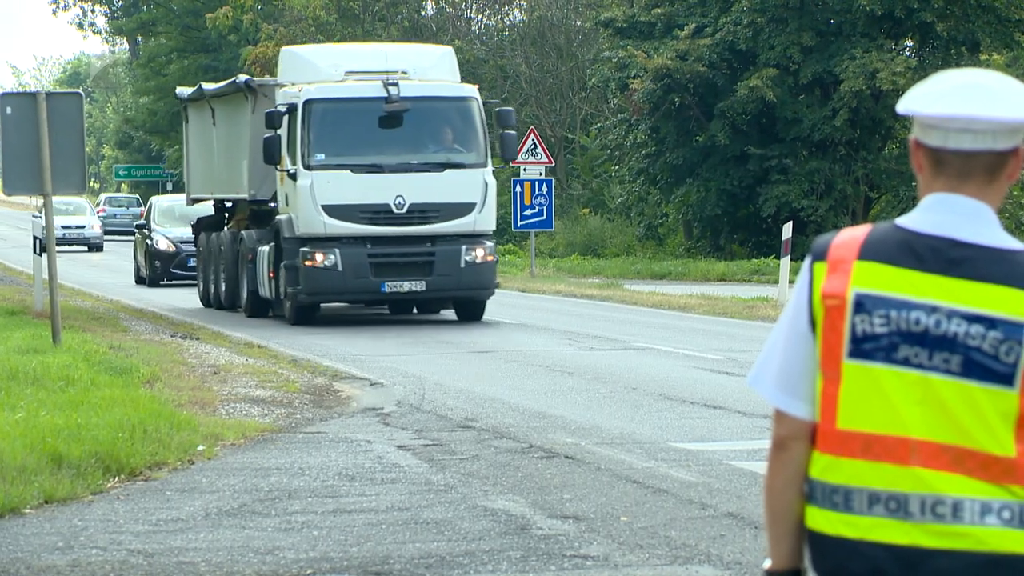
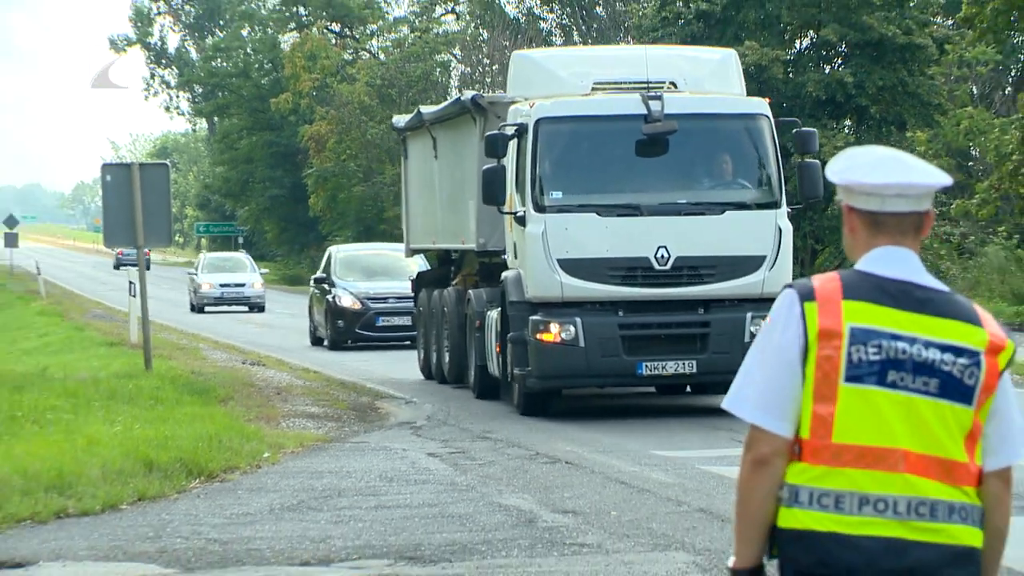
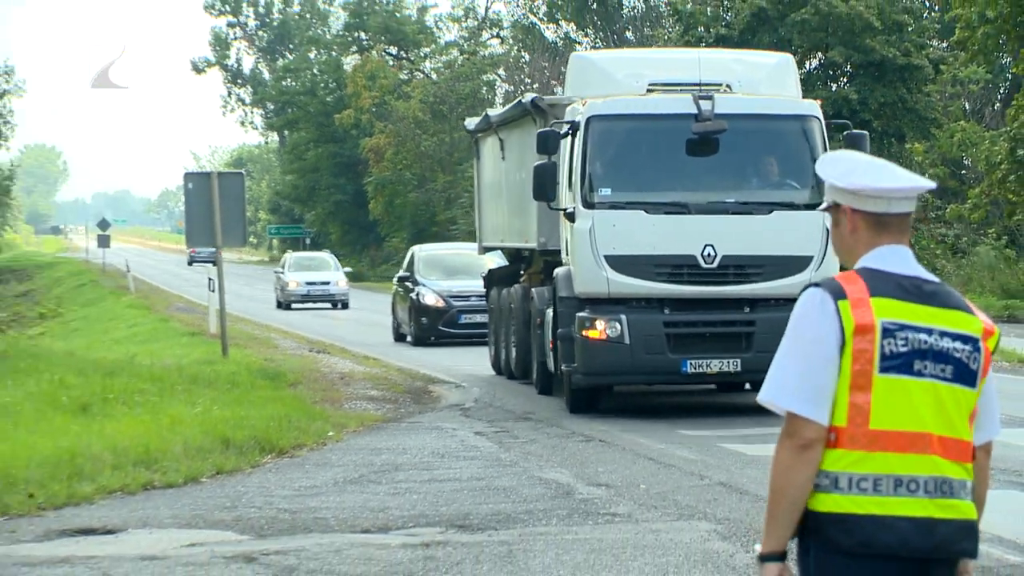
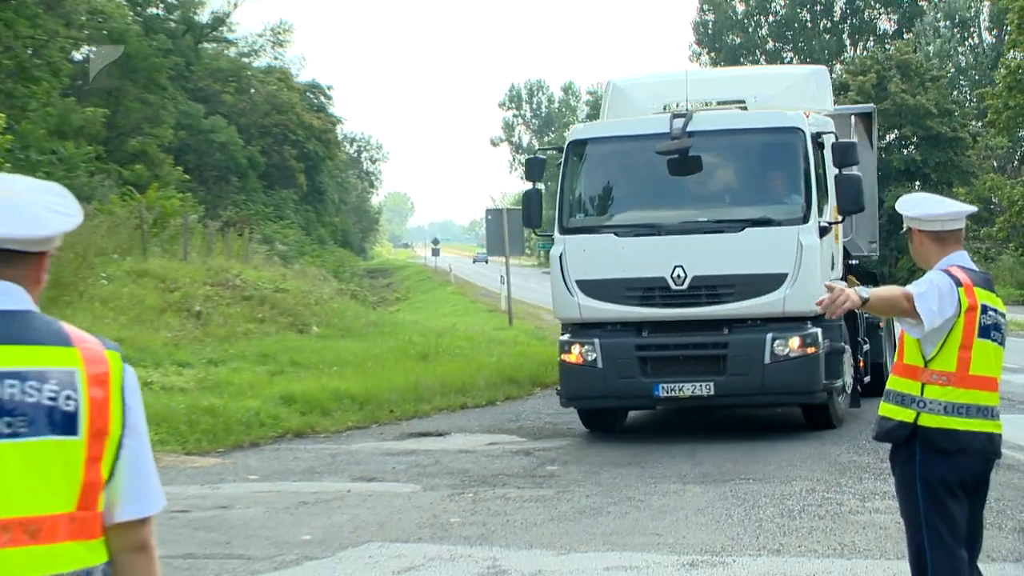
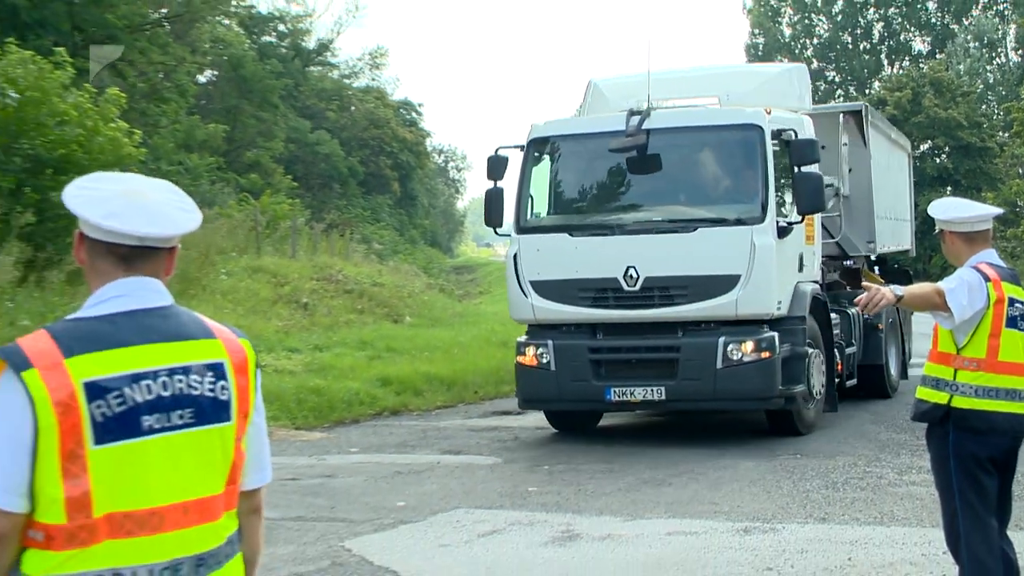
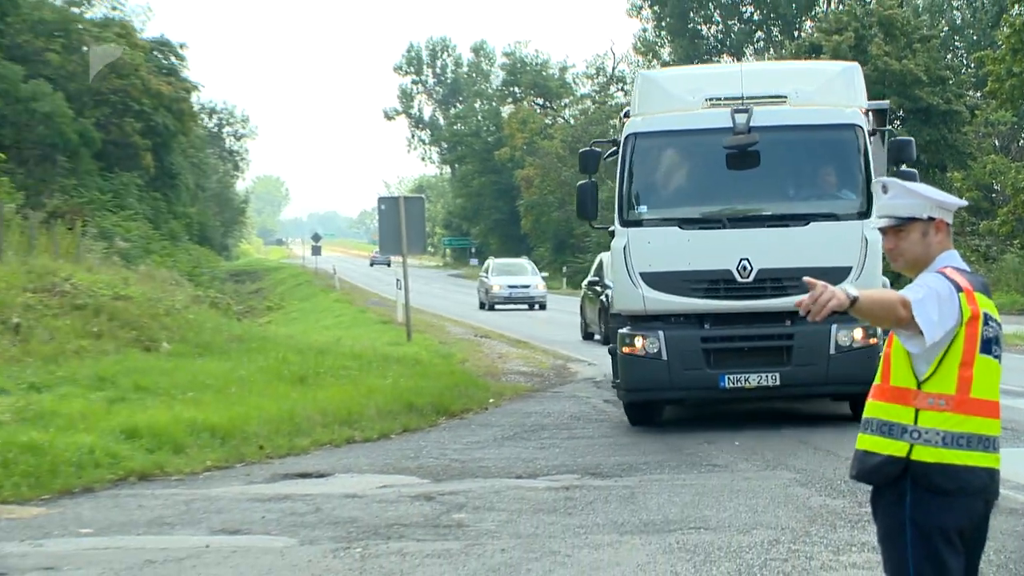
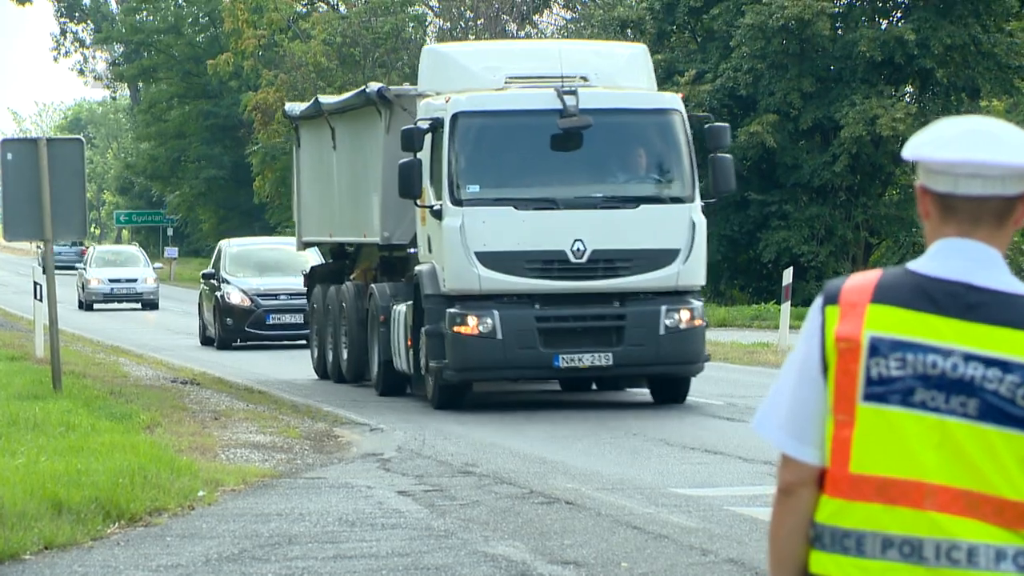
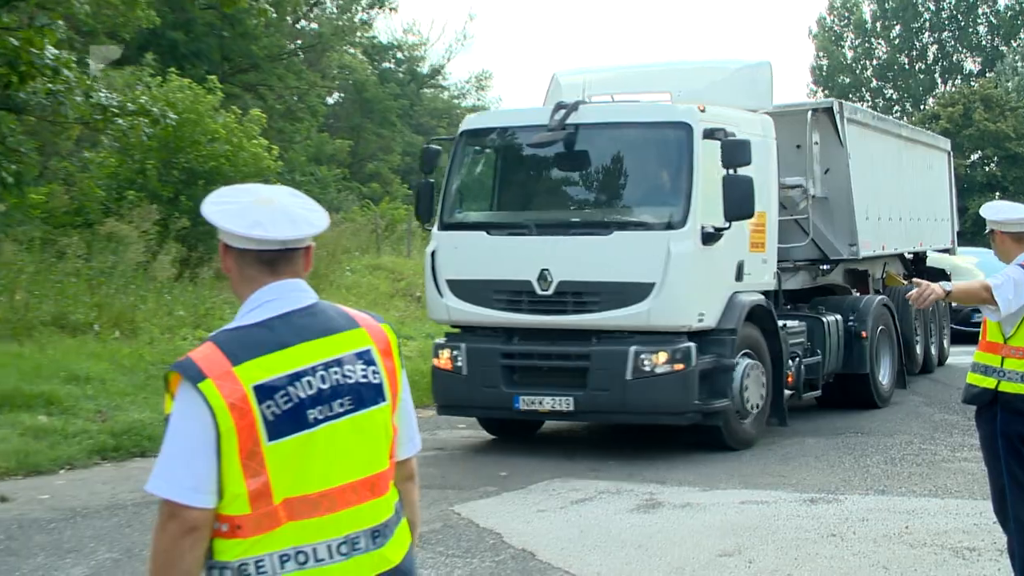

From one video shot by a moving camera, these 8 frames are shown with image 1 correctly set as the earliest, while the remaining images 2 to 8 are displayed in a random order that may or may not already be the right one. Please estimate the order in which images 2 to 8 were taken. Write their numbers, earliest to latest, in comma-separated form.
7, 2, 3, 6, 4, 5, 8
